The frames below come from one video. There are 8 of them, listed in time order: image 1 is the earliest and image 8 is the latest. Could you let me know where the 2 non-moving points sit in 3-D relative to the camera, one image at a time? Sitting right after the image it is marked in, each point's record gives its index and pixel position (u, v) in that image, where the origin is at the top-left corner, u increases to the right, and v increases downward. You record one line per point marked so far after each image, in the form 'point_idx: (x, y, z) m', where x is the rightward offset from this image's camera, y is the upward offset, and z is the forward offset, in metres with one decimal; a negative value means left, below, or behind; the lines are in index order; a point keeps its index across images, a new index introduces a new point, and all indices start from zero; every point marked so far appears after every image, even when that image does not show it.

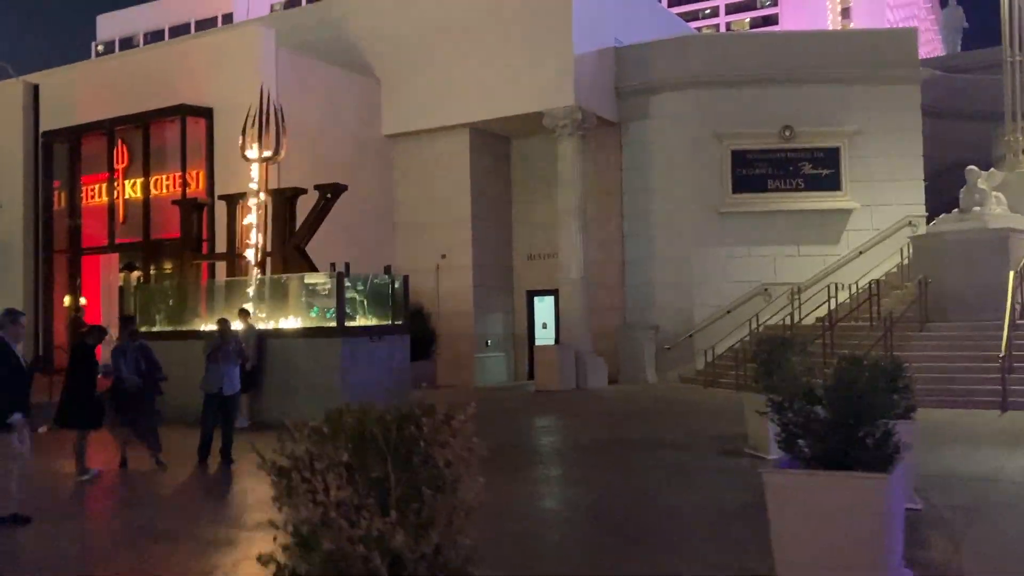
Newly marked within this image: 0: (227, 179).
0: (-5.8, +2.3, +19.4) m
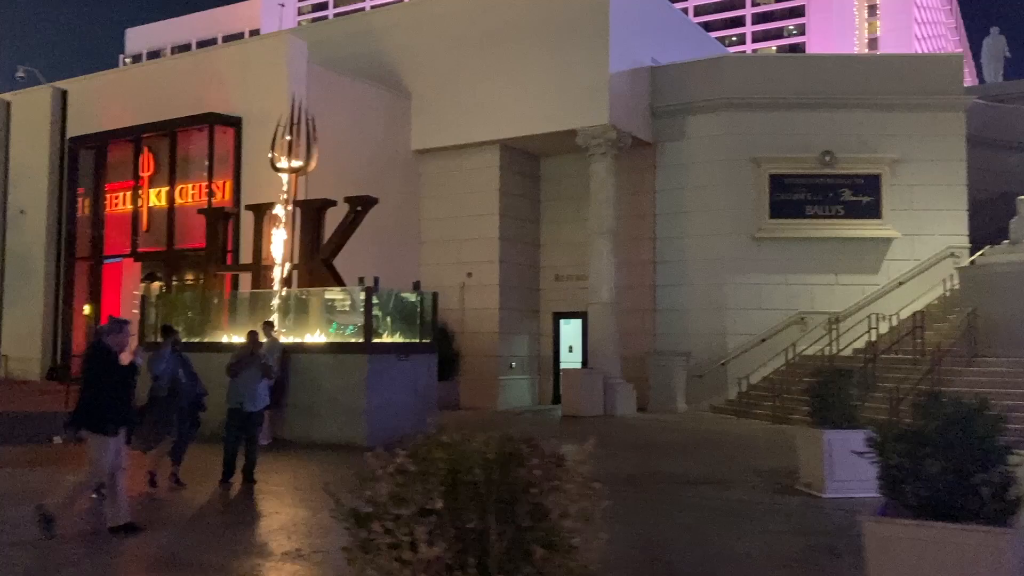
0: (-5.2, +2.0, +19.0) m
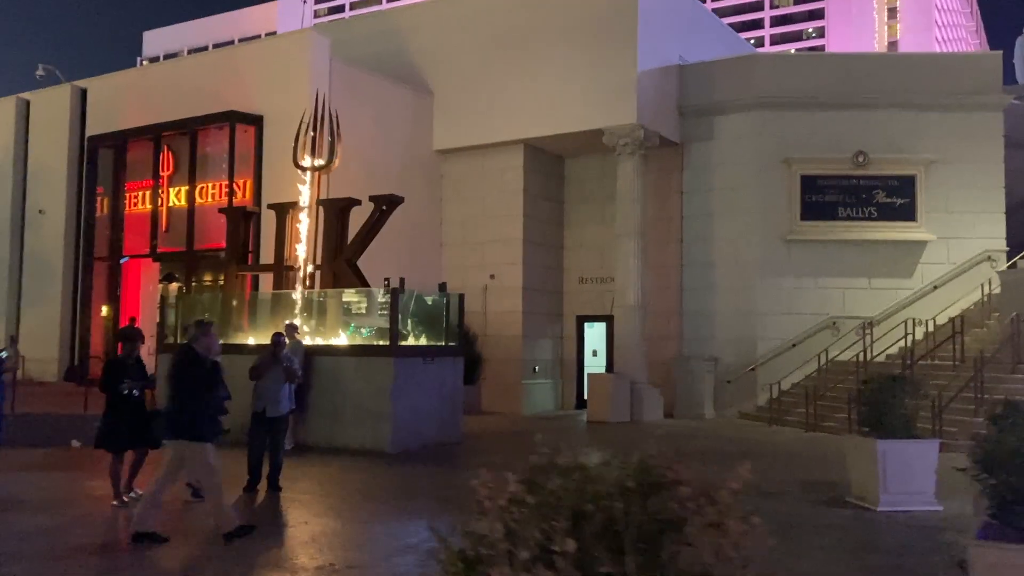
0: (-4.7, +2.0, +18.7) m
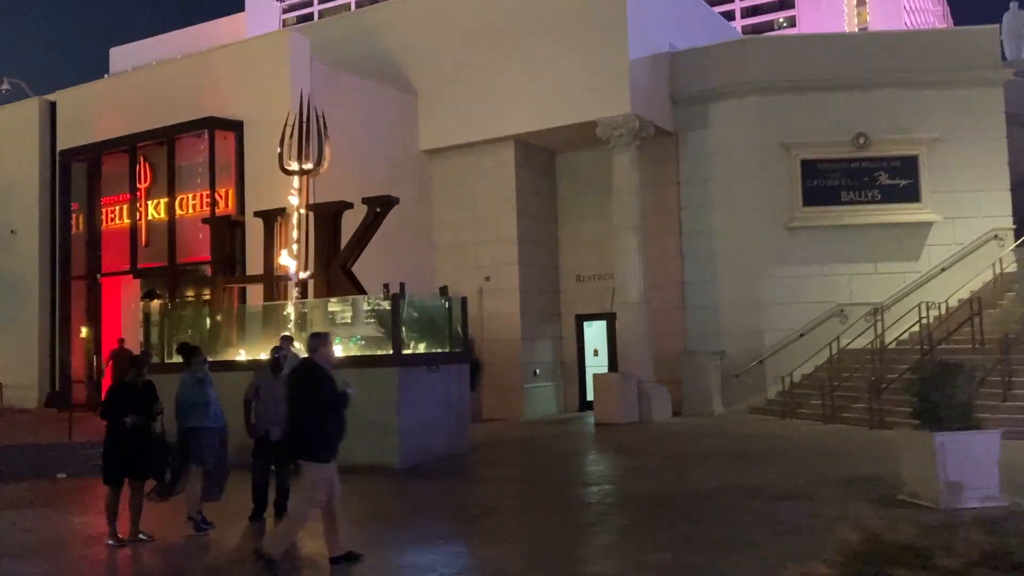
0: (-4.8, +1.8, +17.9) m
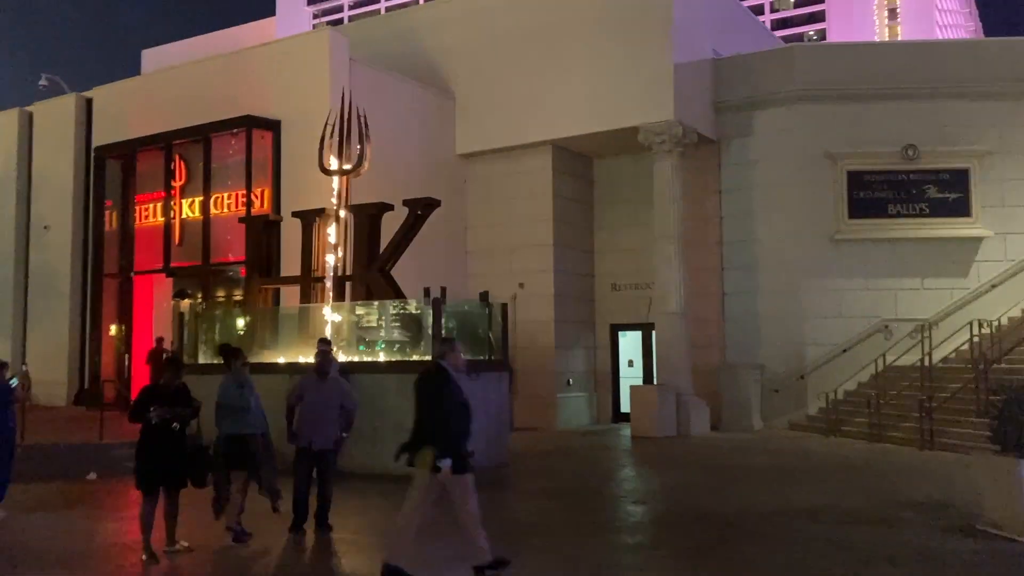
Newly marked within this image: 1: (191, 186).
0: (-4.1, +1.7, +17.6) m
1: (-6.6, +2.1, +19.1) m
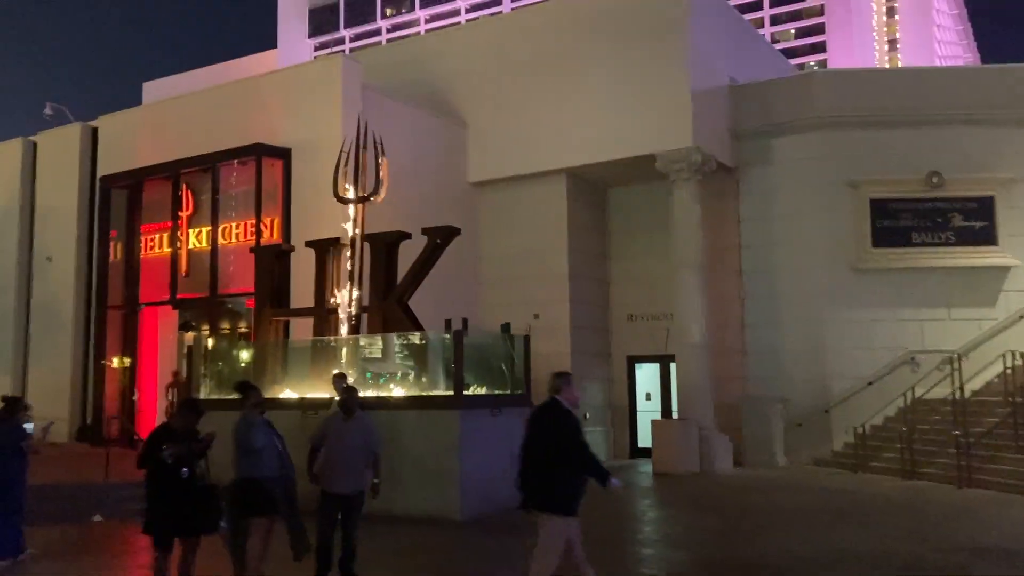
0: (-3.7, +1.1, +17.2) m
1: (-6.3, +1.4, +18.6) m
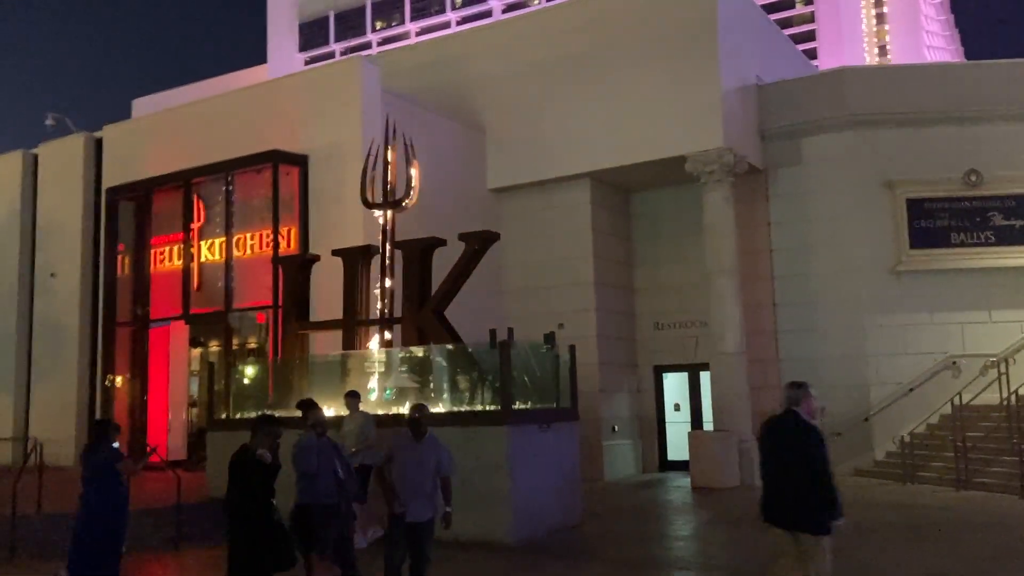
0: (-3.3, +0.9, +16.5) m
1: (-5.8, +1.2, +17.9) m
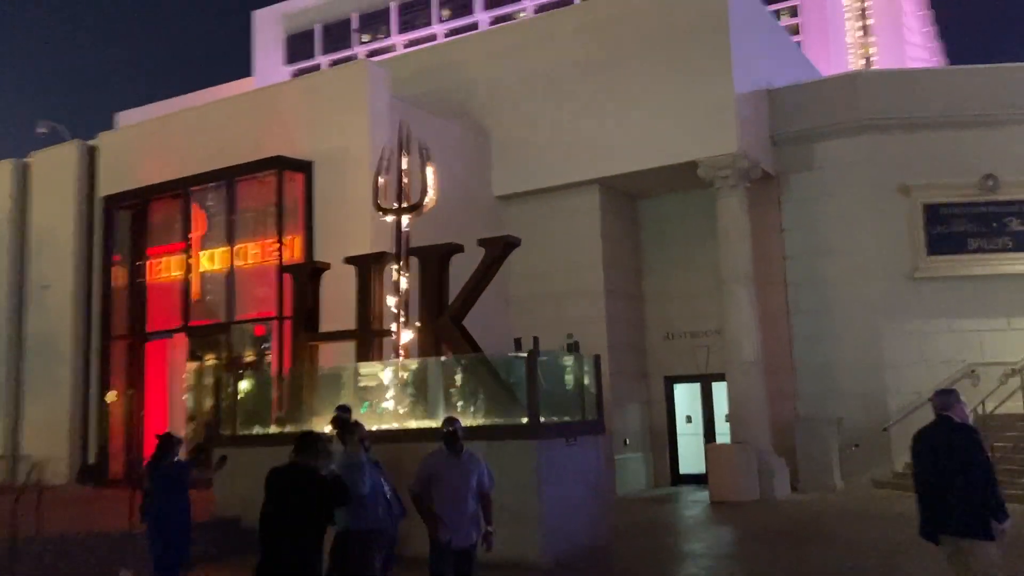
0: (-3.1, +0.8, +16.0) m
1: (-5.6, +1.0, +17.4) m
